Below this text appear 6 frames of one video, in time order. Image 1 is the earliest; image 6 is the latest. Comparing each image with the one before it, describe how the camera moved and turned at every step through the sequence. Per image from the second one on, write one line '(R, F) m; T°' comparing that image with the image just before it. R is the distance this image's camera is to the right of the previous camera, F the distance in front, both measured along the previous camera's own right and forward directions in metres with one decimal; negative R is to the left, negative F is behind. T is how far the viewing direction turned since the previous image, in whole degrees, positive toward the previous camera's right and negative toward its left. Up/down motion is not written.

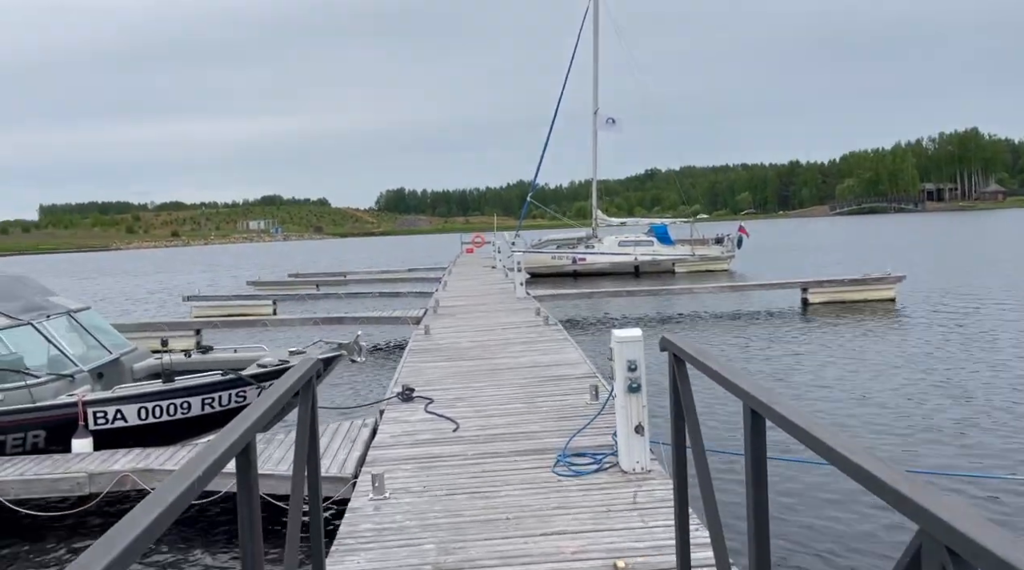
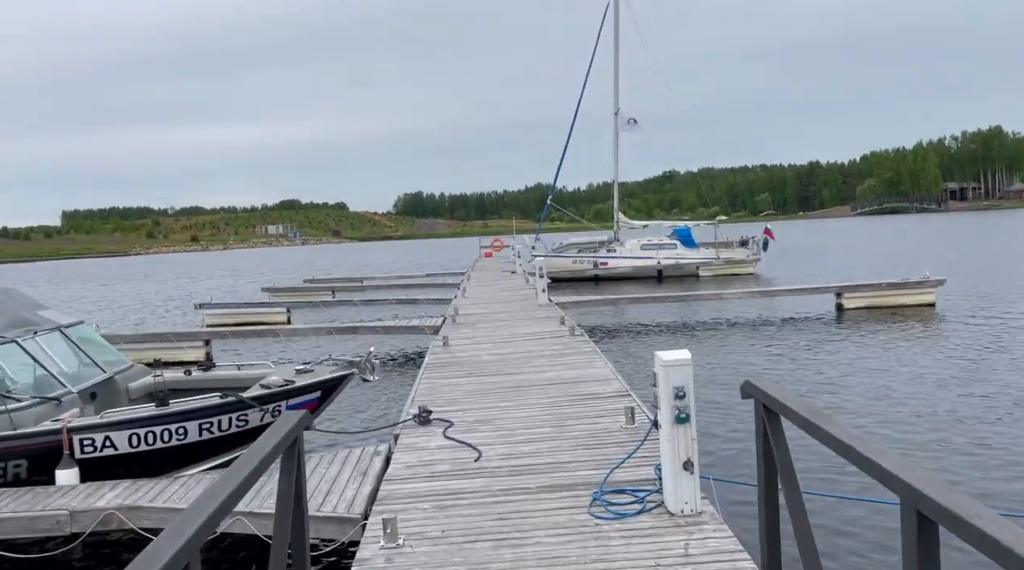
(-0.1, +0.8) m; -1°
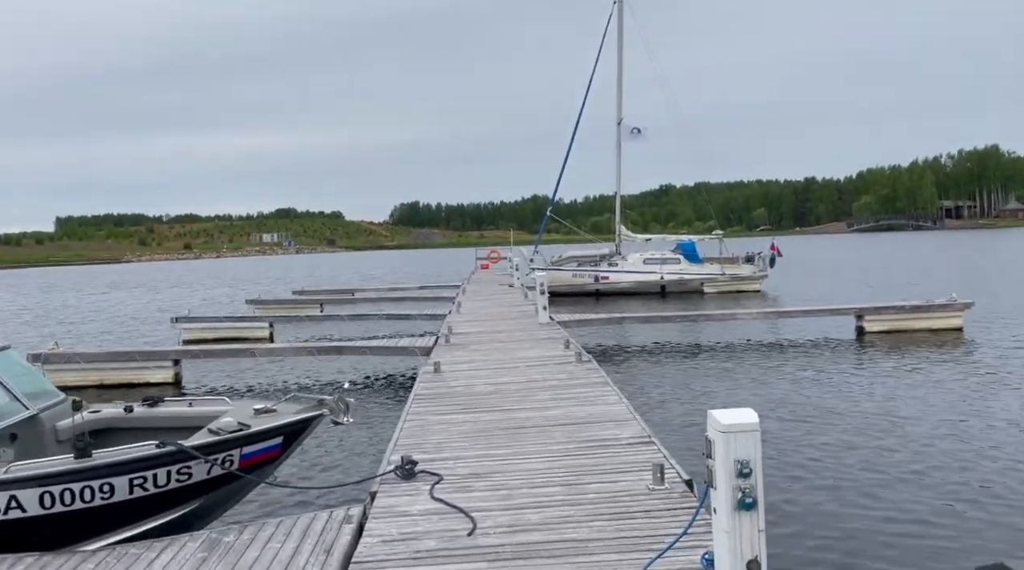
(-0.1, +1.5) m; 0°
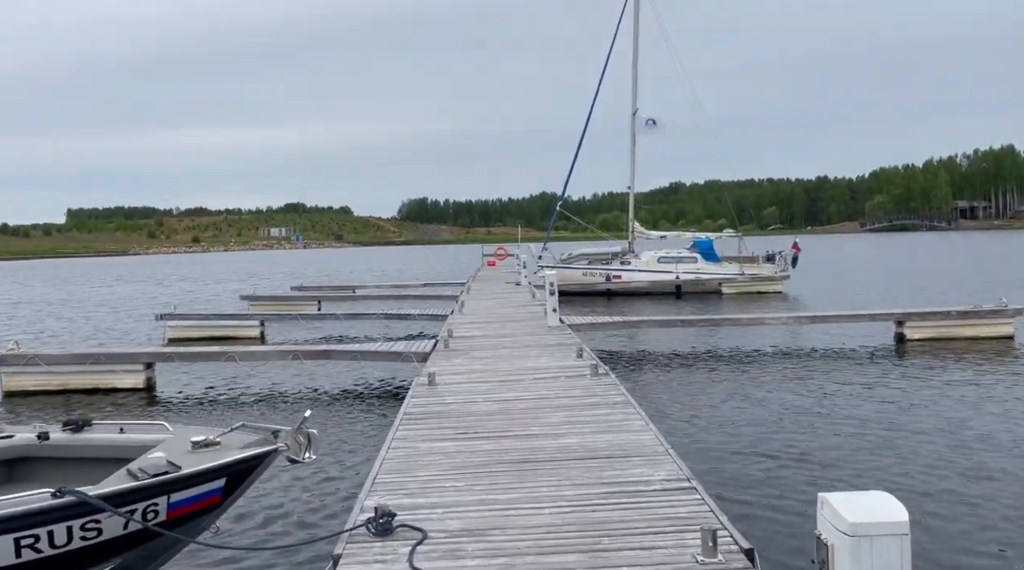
(0.0, +1.6) m; -1°
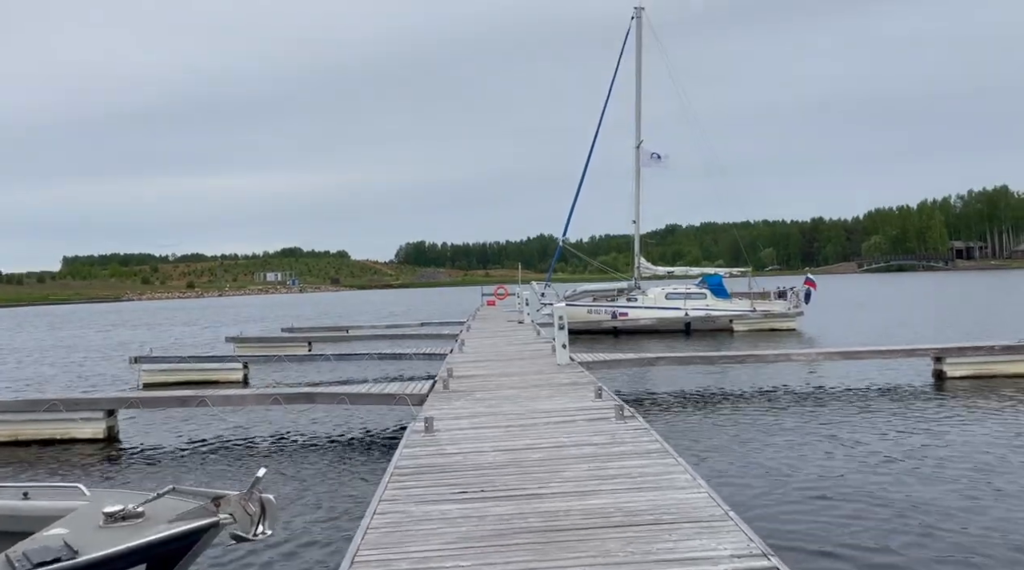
(-0.1, +1.5) m; 0°
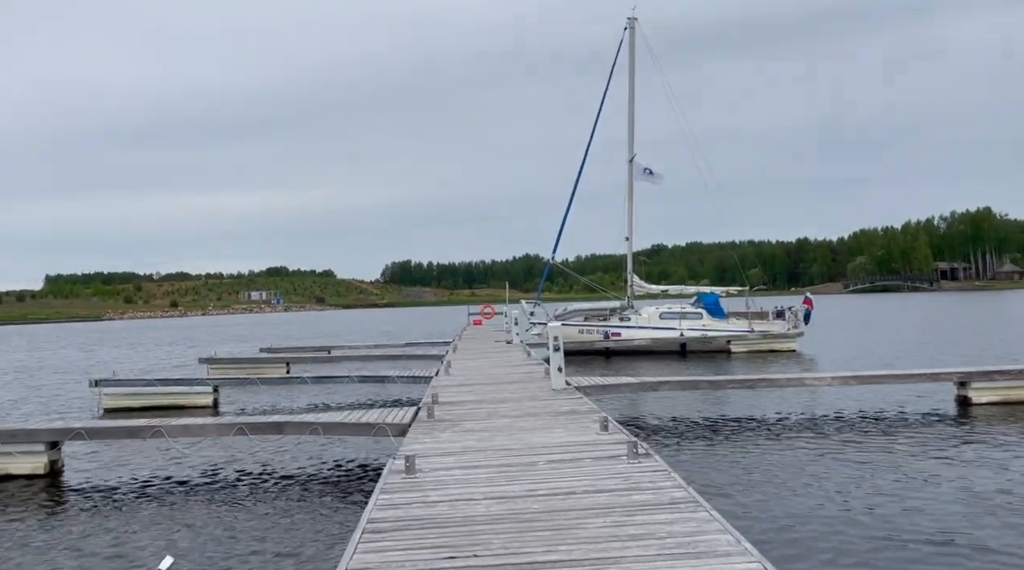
(-0.1, +1.3) m; +1°
